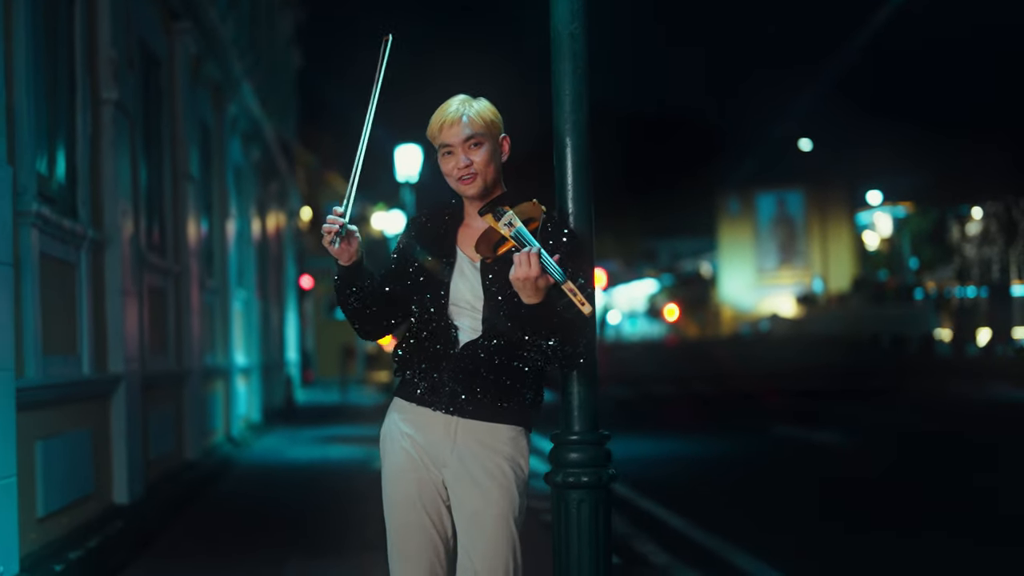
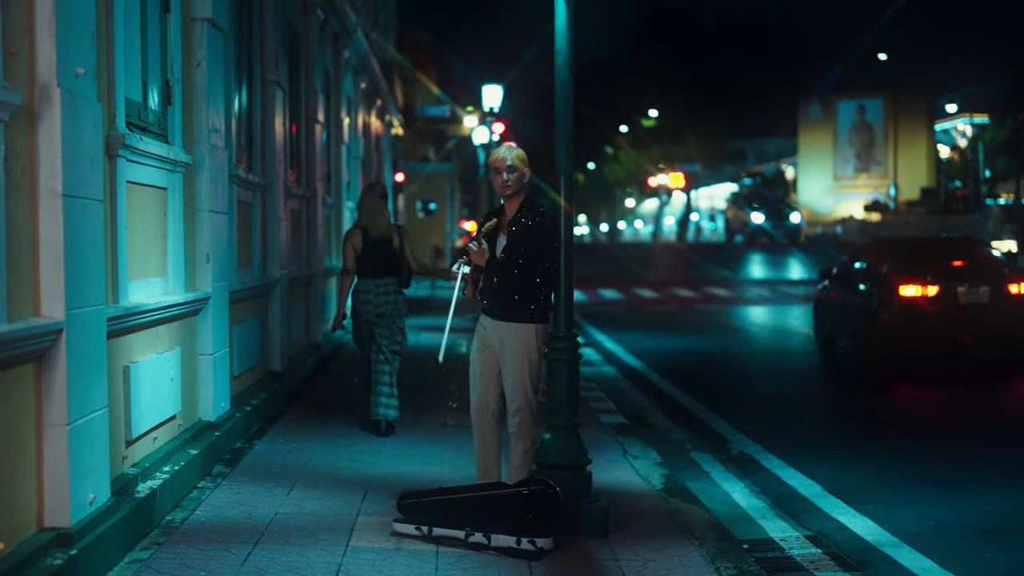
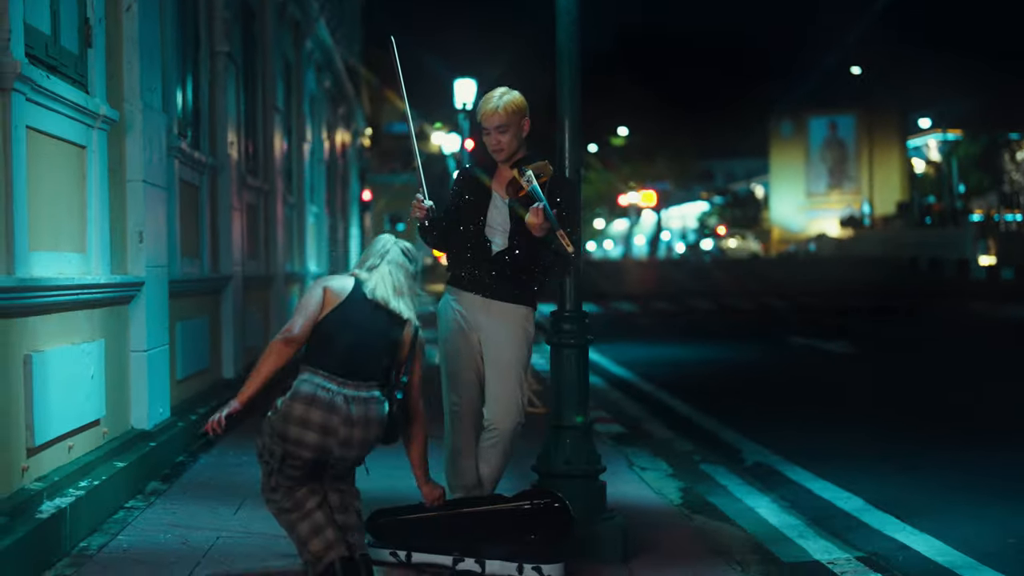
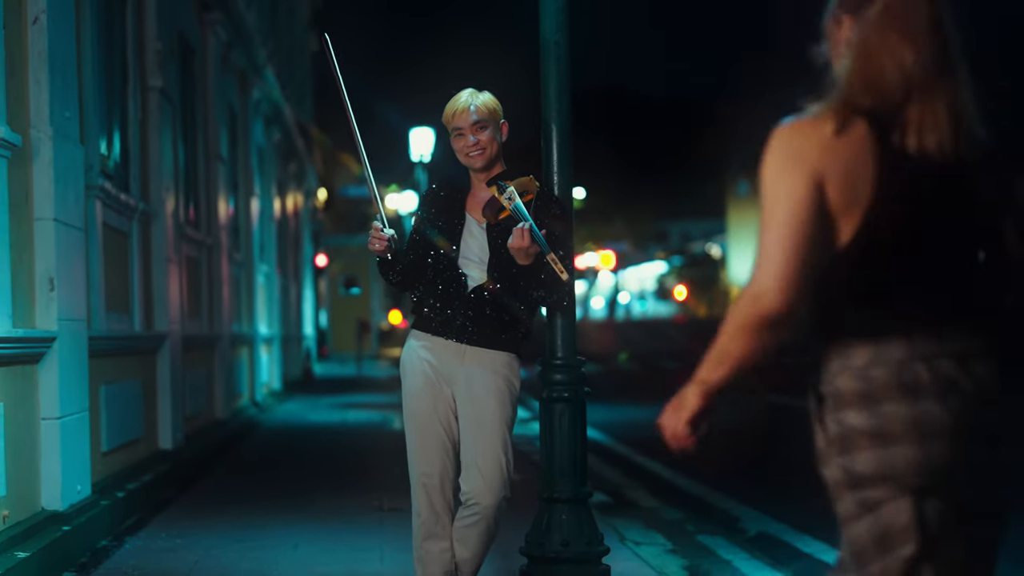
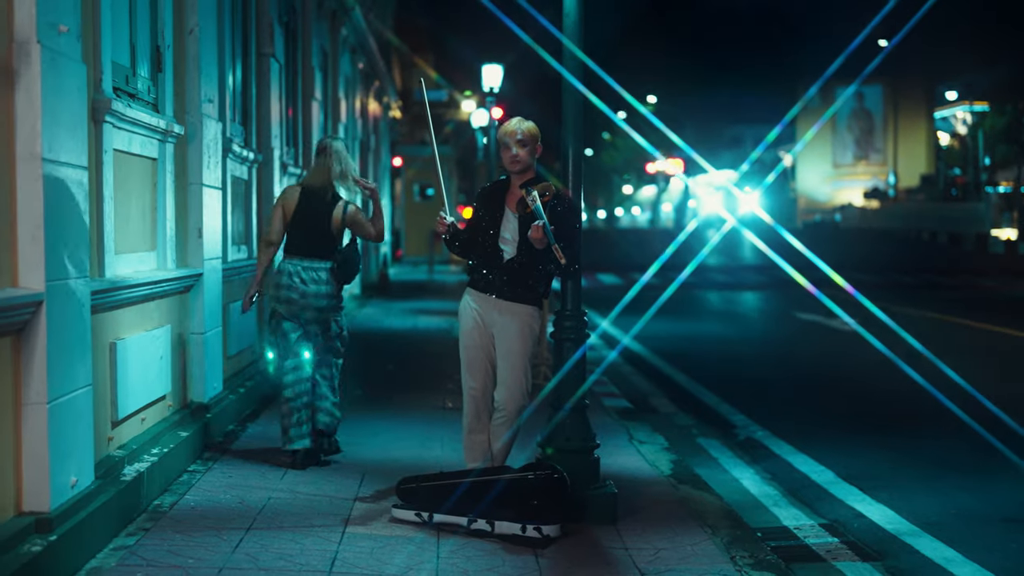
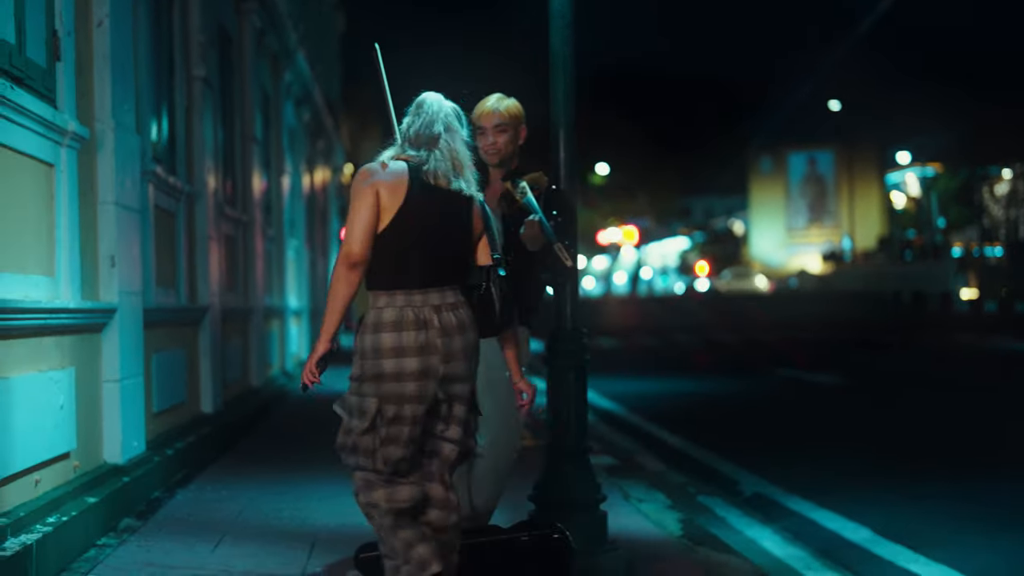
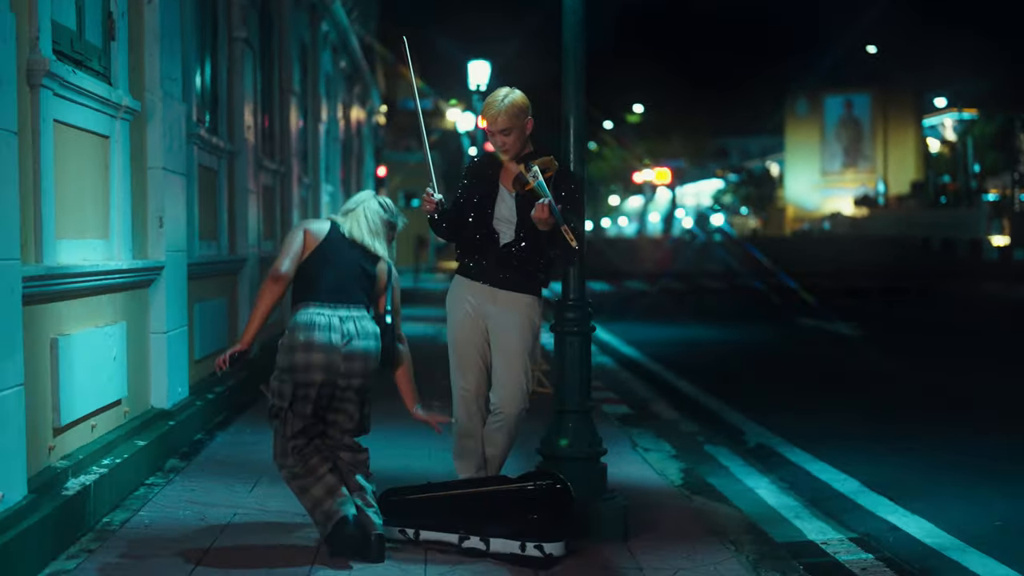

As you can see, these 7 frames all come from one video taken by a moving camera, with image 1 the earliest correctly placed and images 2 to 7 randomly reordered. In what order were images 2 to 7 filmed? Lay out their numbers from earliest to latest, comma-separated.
4, 6, 3, 7, 5, 2
